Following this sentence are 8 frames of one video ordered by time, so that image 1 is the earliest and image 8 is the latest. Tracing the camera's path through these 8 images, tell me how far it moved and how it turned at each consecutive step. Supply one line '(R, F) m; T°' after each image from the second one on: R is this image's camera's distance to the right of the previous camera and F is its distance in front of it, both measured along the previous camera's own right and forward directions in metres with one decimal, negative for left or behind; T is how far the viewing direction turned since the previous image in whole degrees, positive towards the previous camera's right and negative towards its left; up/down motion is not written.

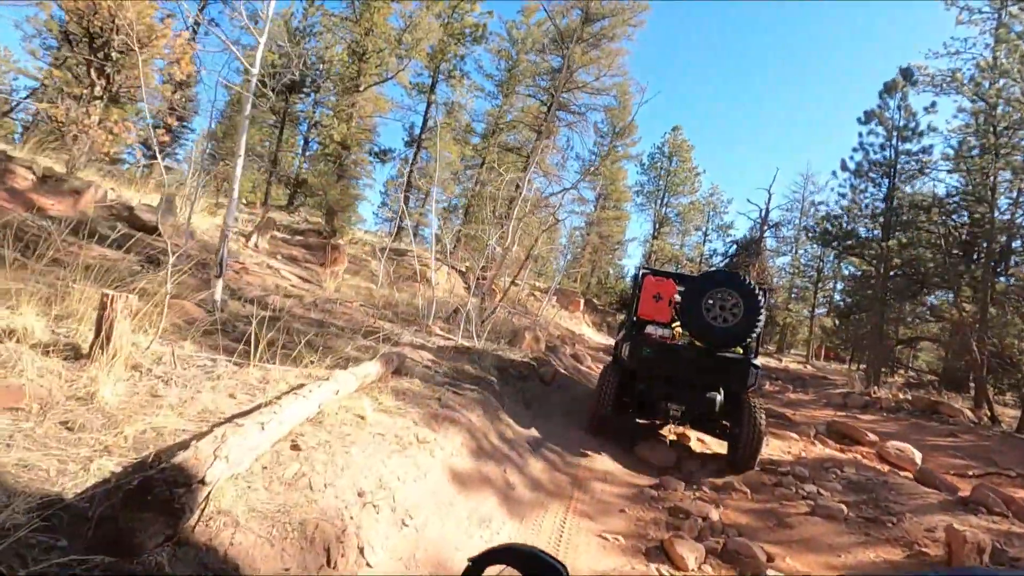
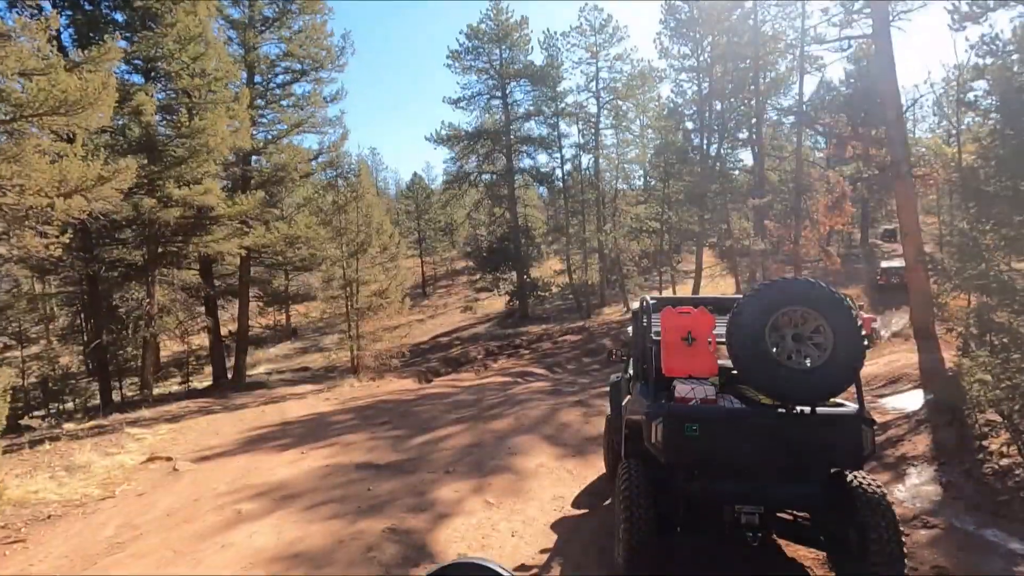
(+0.5, +0.4) m; -6°
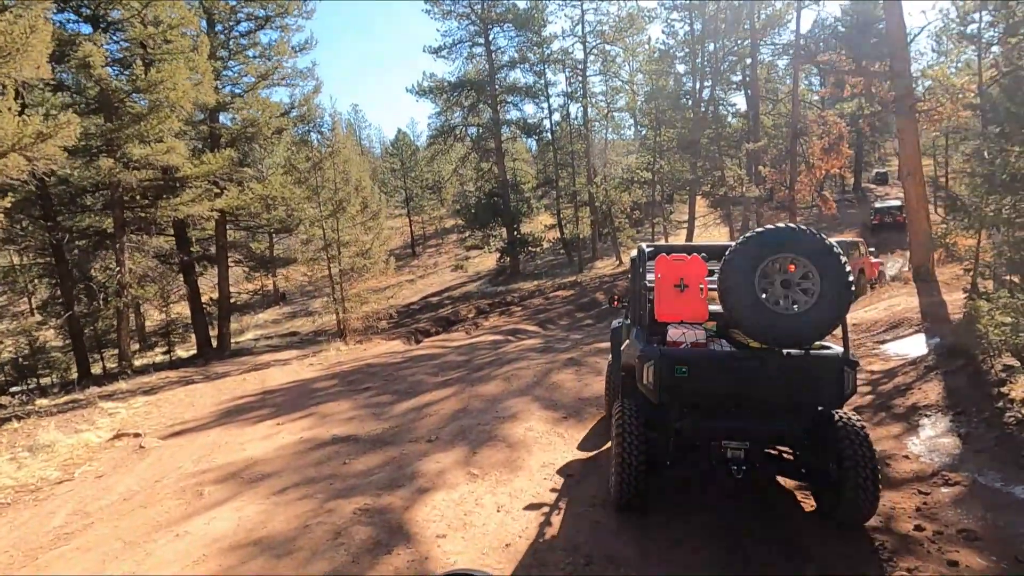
(+0.1, +0.6) m; +1°
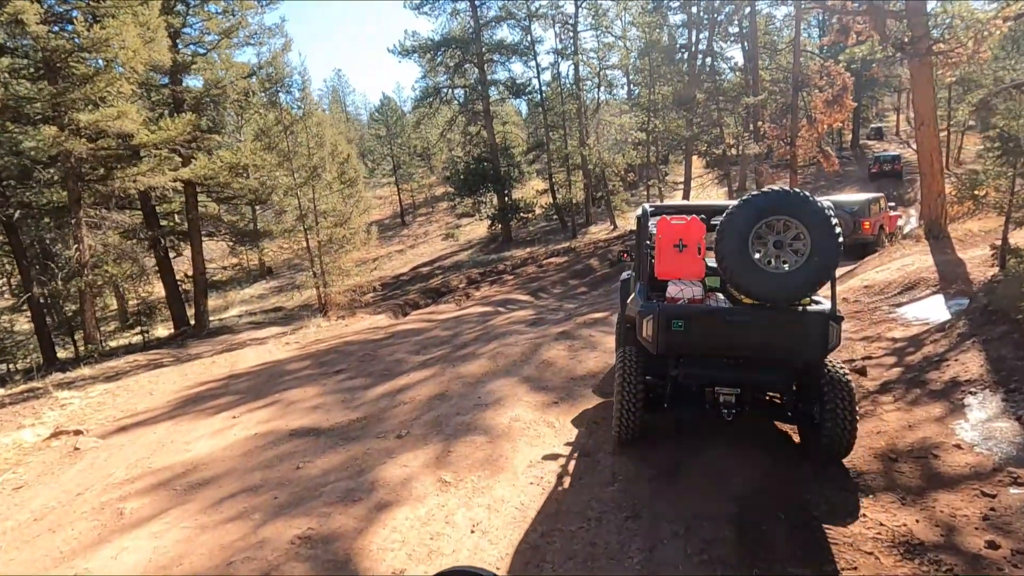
(+0.2, +0.9) m; 0°
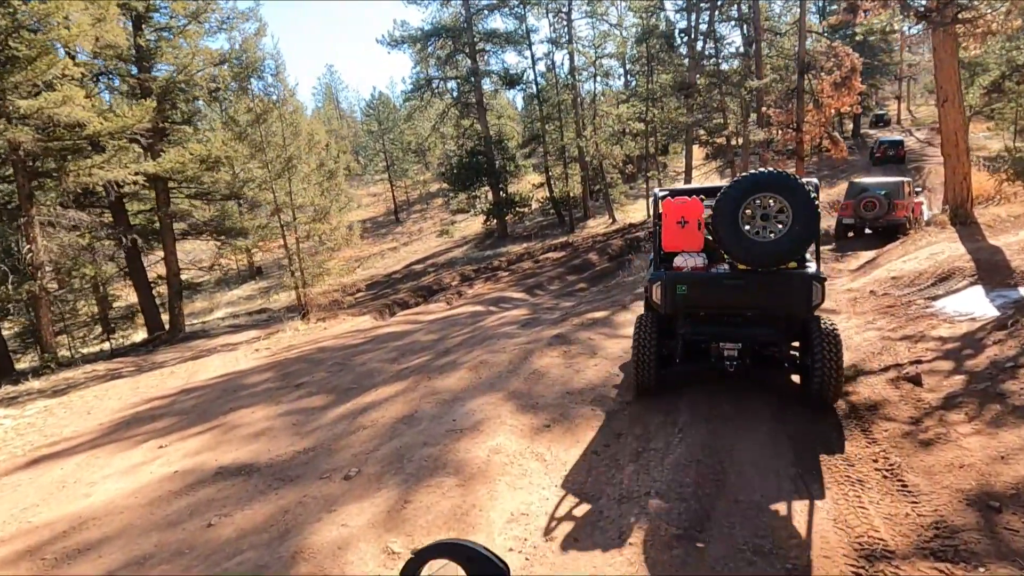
(+0.2, +1.1) m; 0°
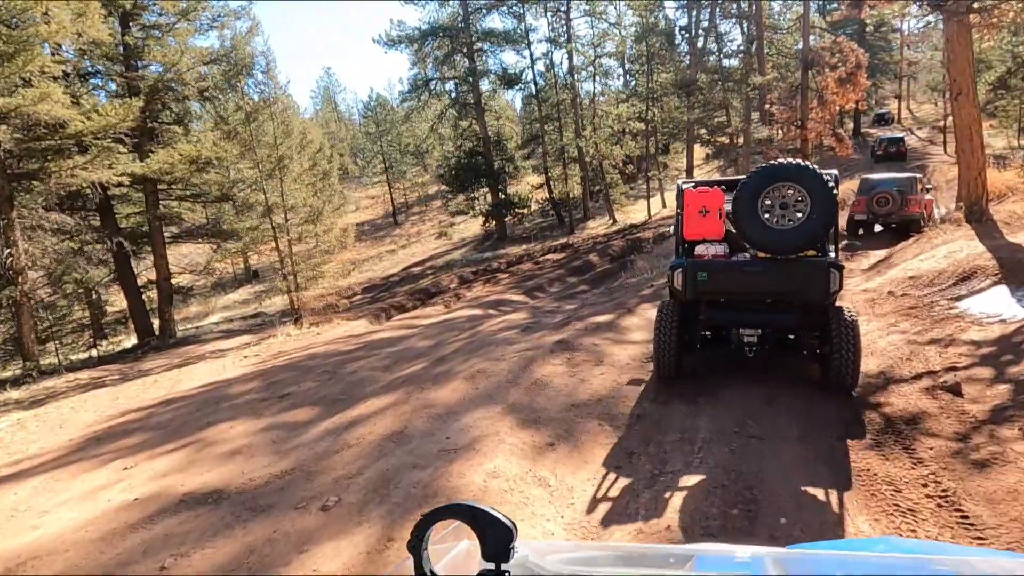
(0.0, +0.5) m; 0°
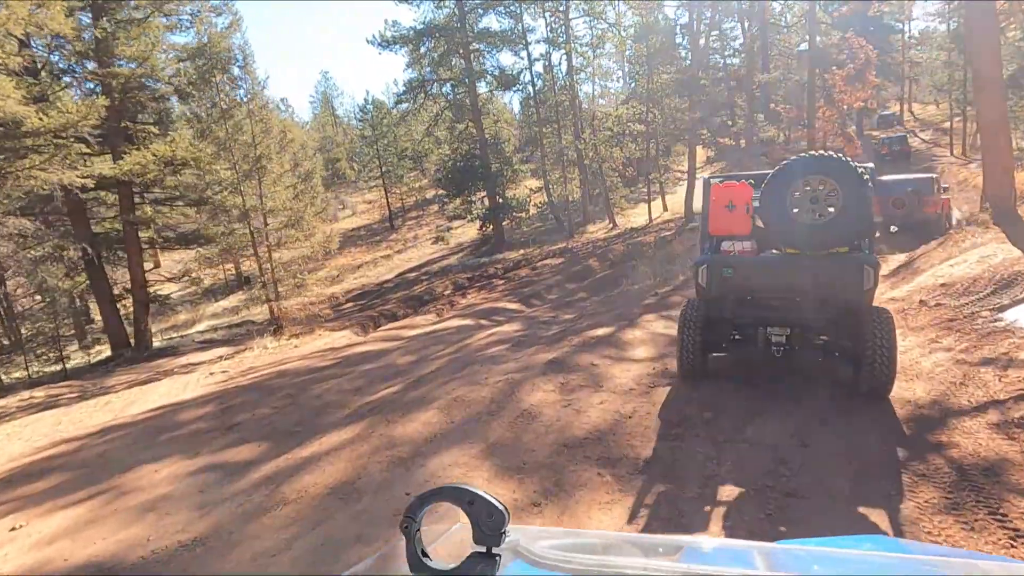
(+0.2, +0.9) m; 0°
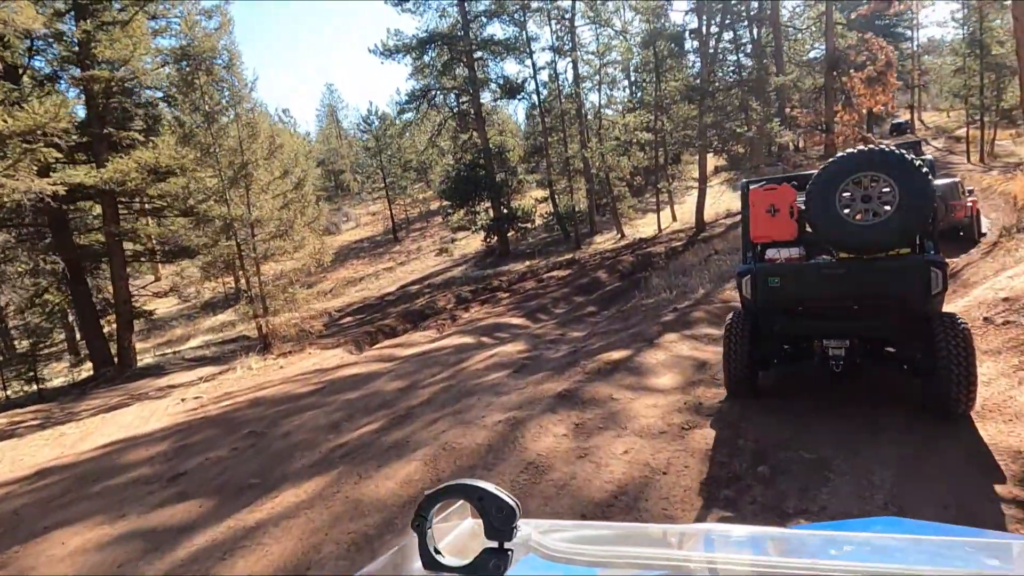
(0.0, +1.0) m; -1°
